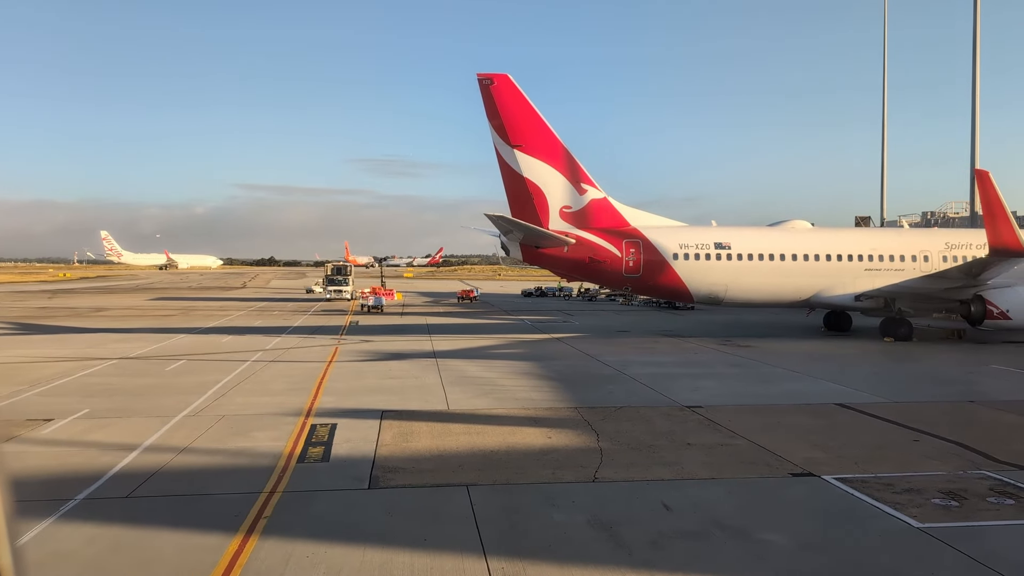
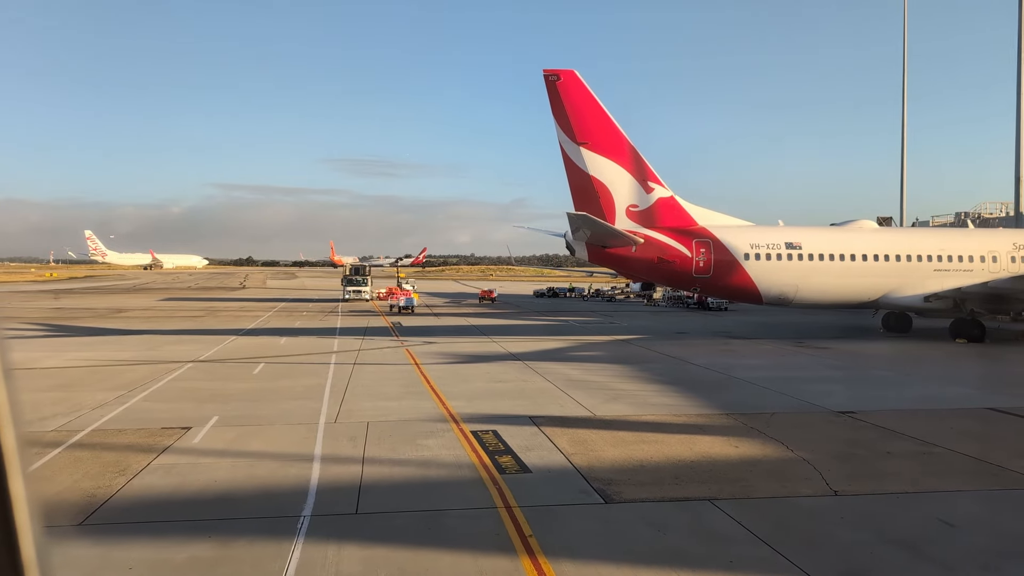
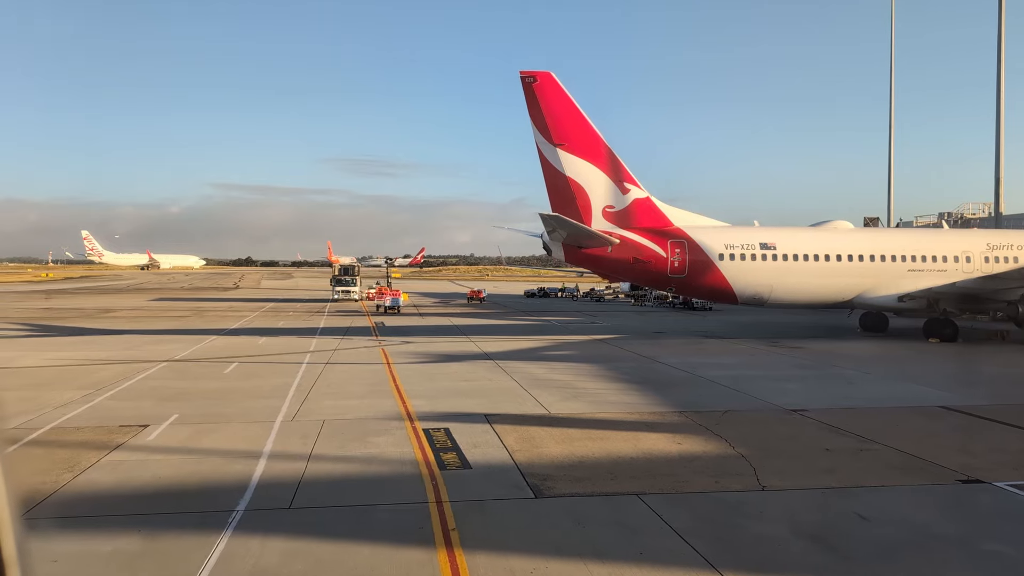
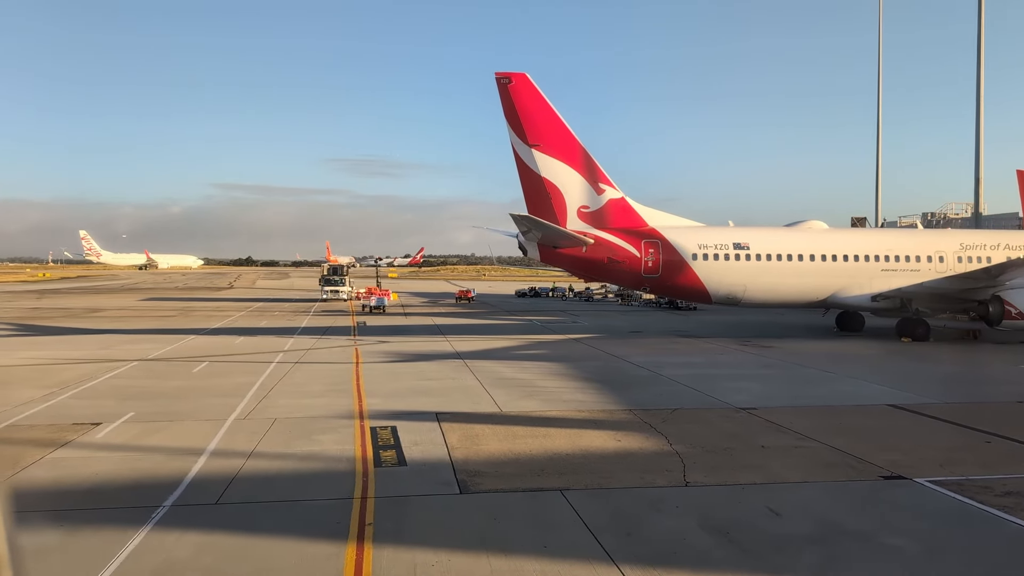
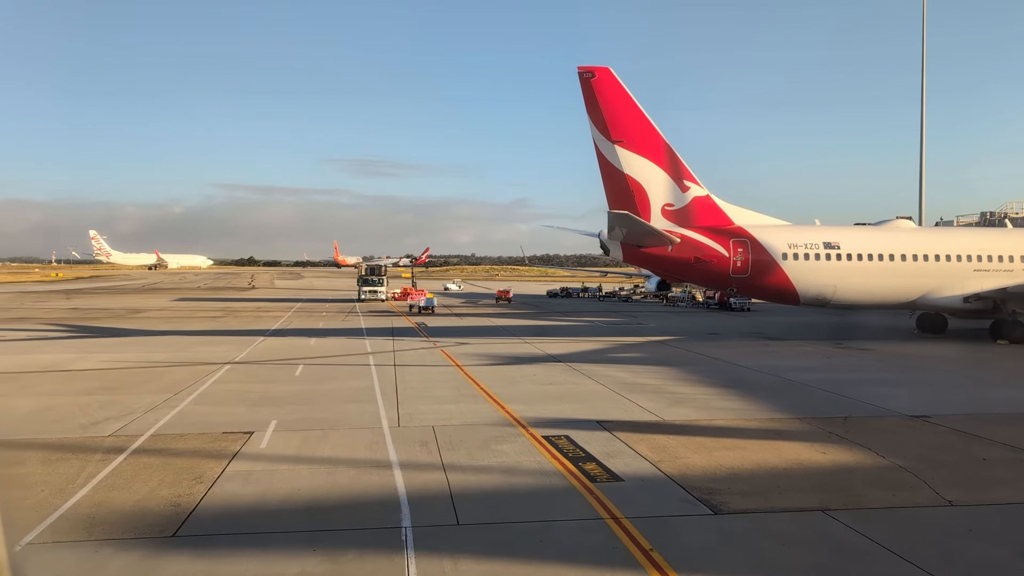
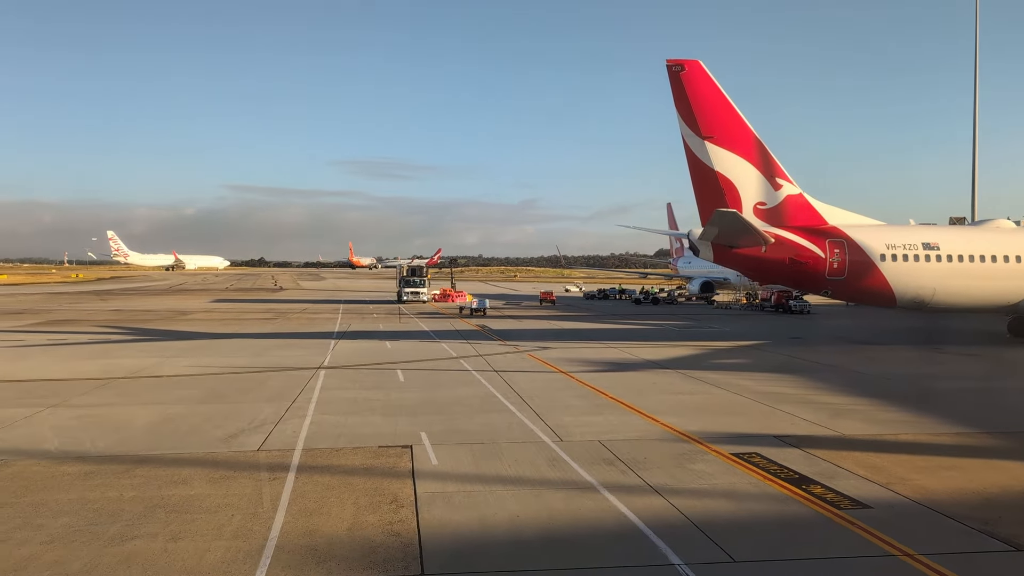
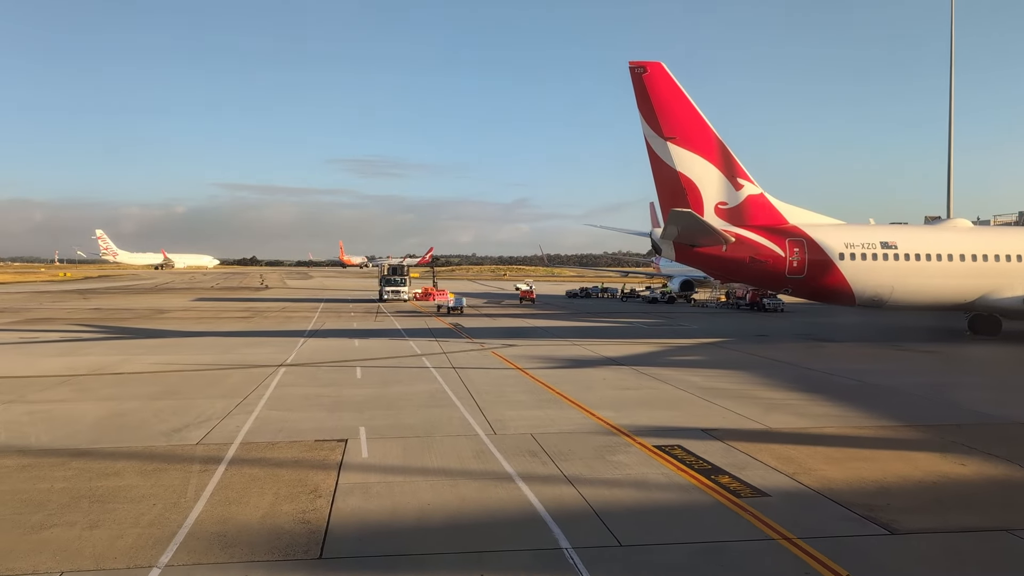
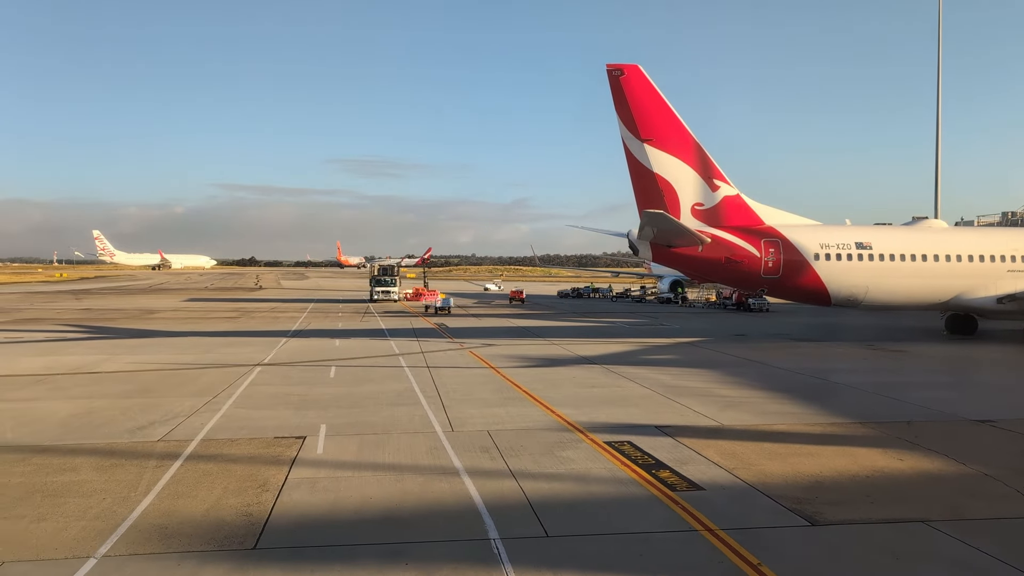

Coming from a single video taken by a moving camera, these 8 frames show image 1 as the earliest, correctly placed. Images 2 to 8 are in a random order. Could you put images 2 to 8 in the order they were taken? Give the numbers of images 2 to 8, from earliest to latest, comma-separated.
4, 3, 2, 5, 8, 7, 6
